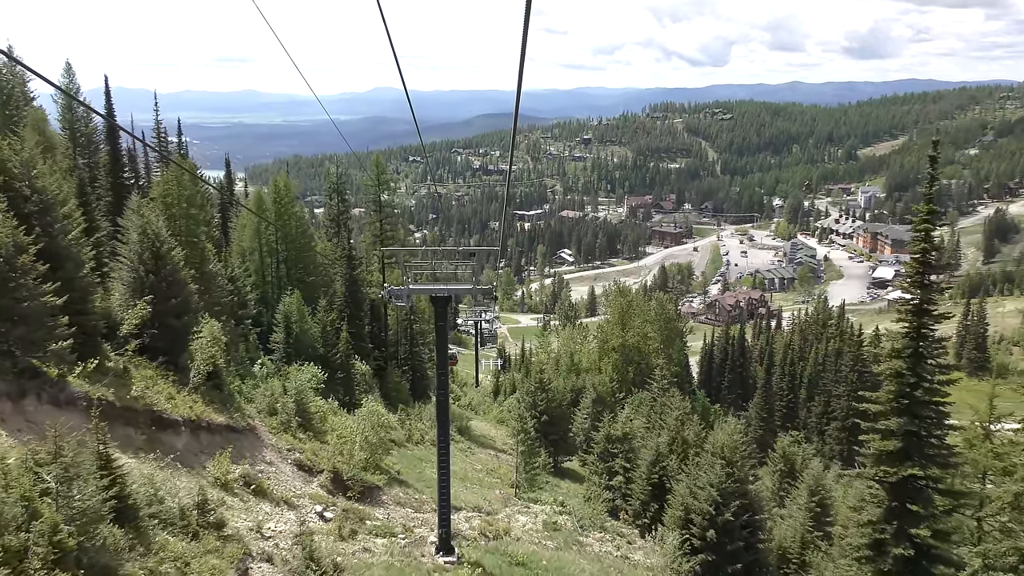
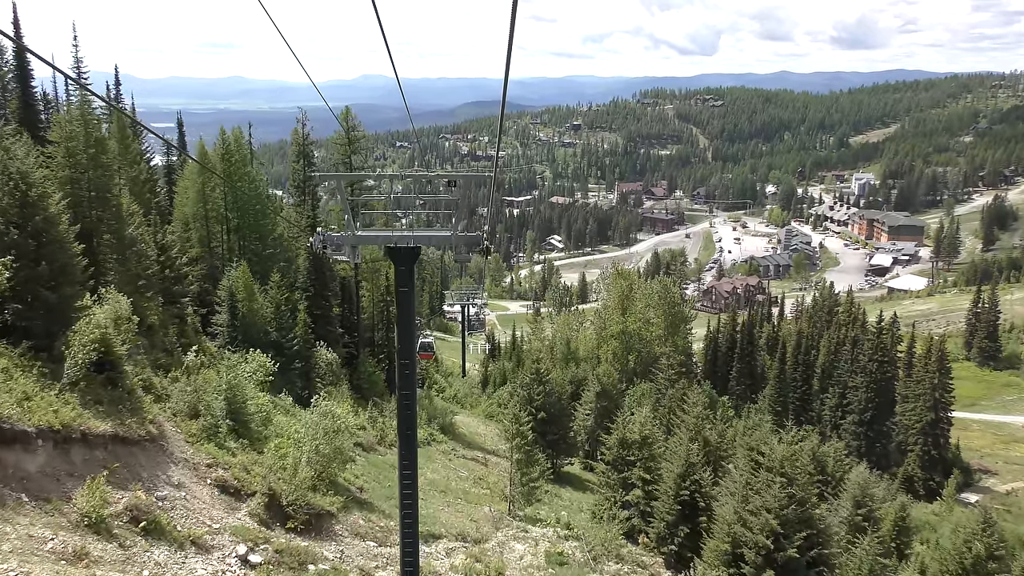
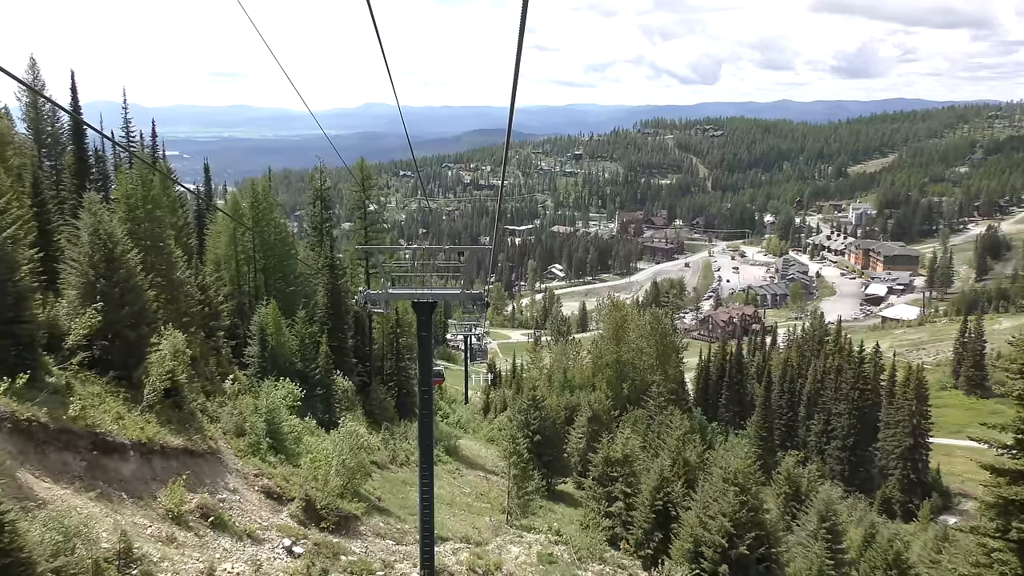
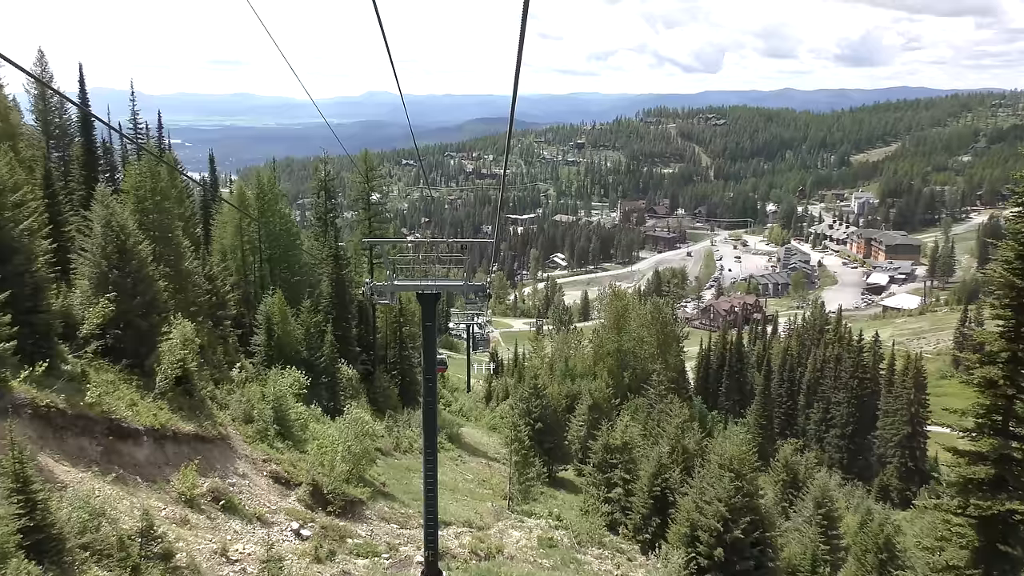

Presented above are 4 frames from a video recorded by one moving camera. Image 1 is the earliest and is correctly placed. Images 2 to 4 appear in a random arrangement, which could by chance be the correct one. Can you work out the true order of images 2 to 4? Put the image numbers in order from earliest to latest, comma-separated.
4, 3, 2
